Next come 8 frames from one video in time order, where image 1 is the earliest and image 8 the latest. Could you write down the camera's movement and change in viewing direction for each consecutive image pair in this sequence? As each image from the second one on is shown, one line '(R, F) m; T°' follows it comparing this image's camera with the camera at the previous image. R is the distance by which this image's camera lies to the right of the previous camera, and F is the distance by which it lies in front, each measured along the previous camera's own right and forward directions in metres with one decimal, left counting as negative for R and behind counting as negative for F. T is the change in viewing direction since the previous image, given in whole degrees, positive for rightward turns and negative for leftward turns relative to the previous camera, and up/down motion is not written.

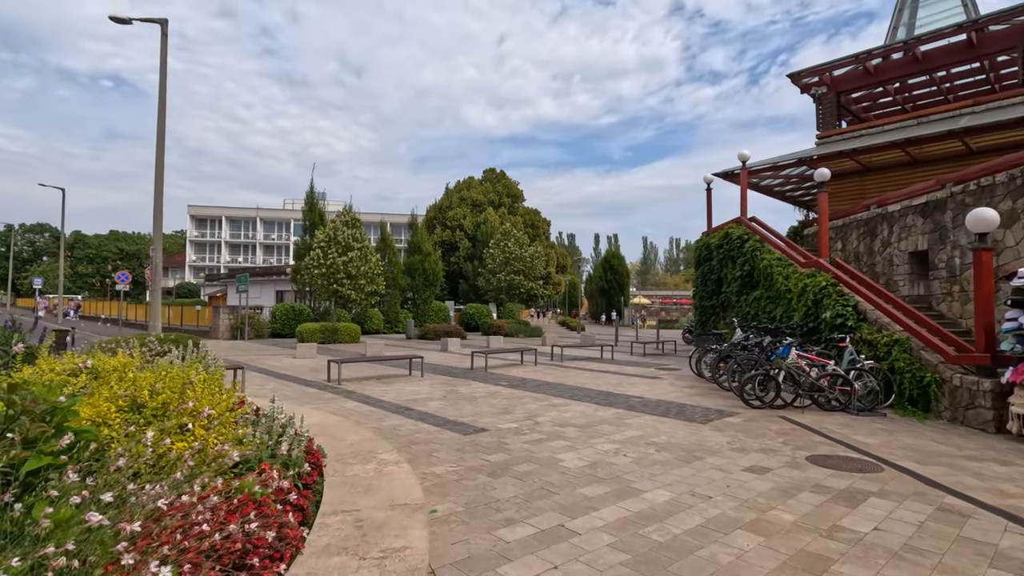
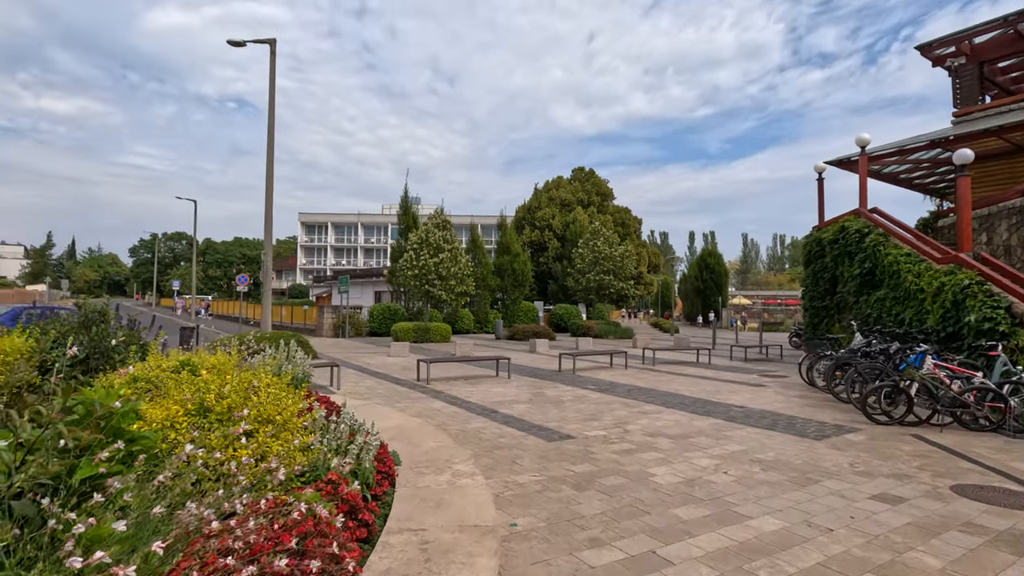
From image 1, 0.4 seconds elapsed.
(0.0, +0.3) m; -10°
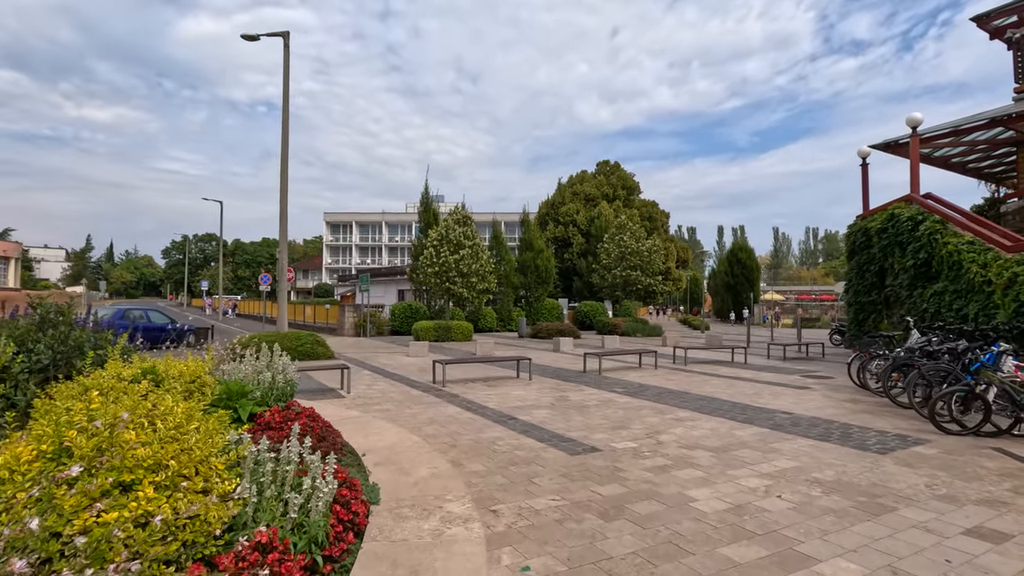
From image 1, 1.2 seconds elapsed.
(+0.1, +0.7) m; -3°
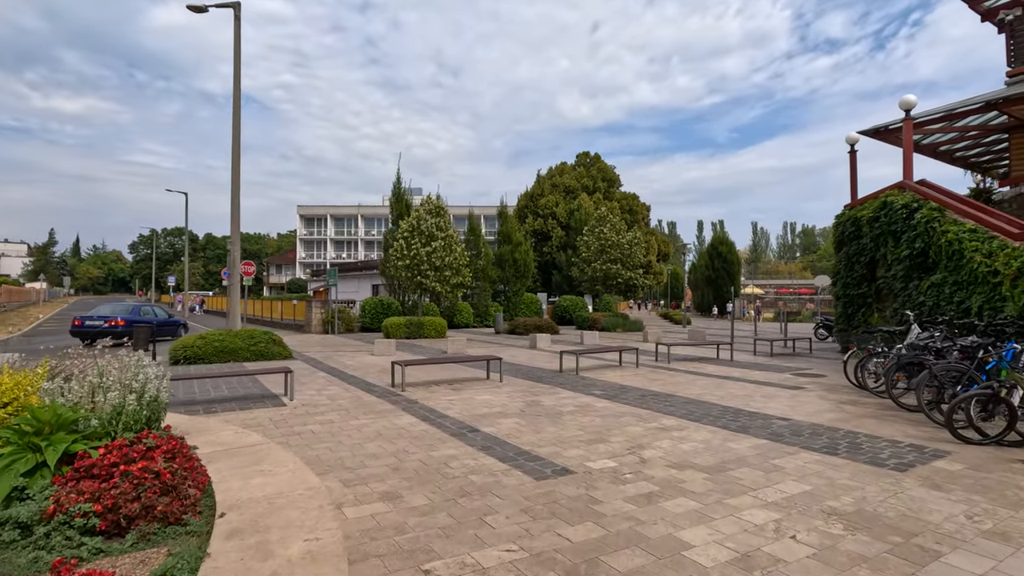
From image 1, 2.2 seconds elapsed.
(+0.3, +1.1) m; +2°
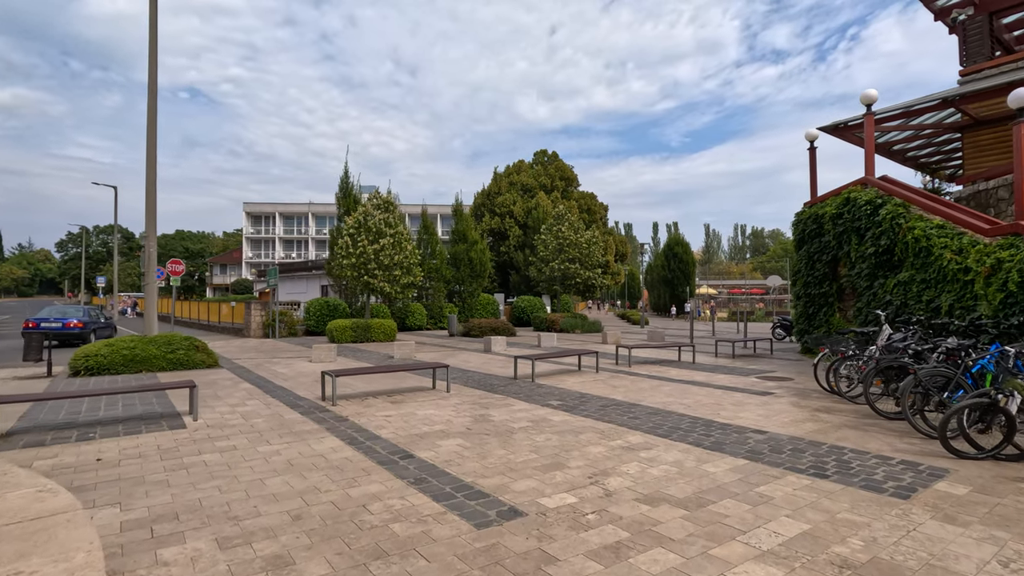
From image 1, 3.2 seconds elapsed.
(+0.2, +1.0) m; +4°
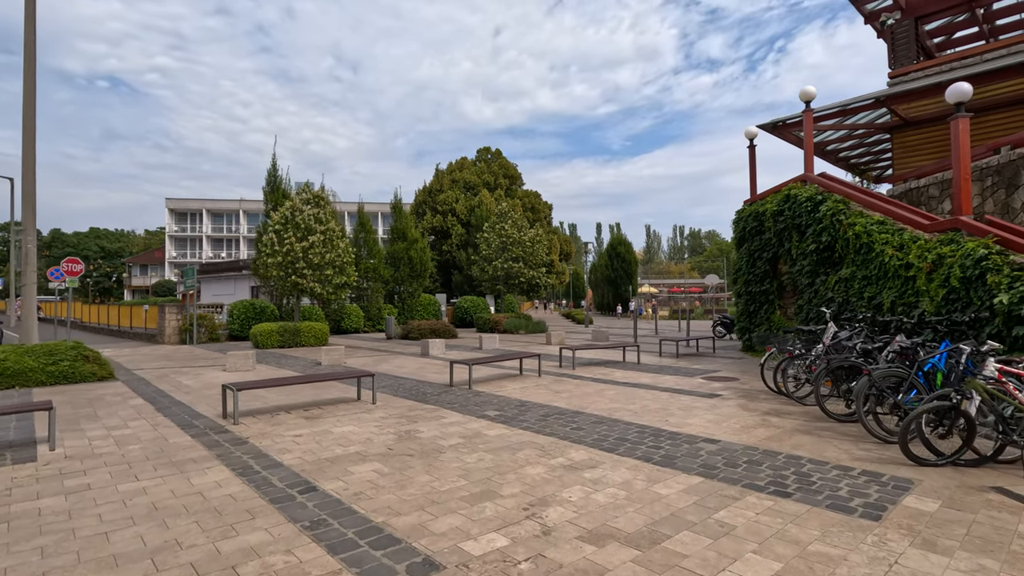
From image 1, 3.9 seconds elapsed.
(+0.2, +0.8) m; +6°
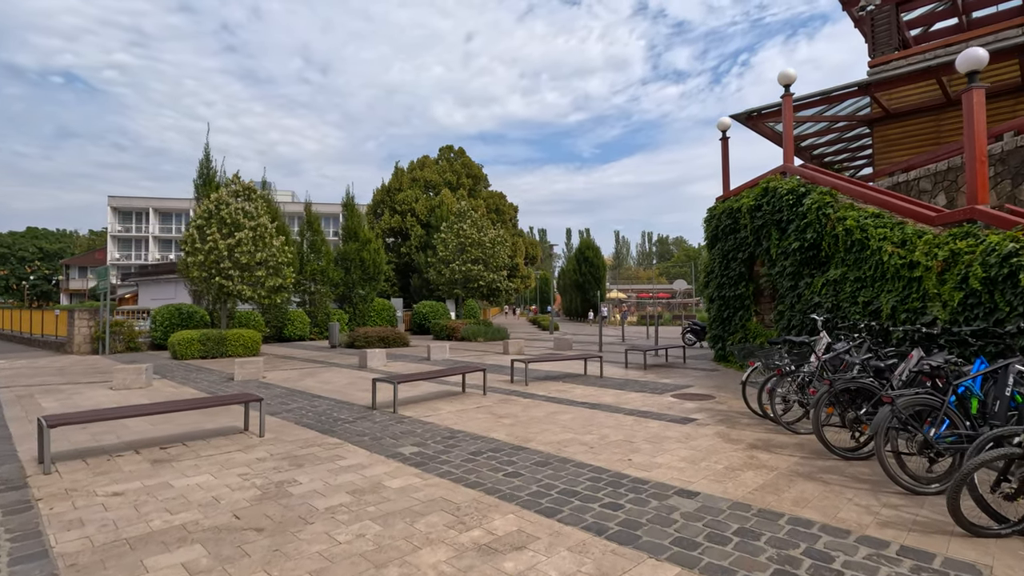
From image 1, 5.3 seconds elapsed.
(+0.5, +1.7) m; +3°
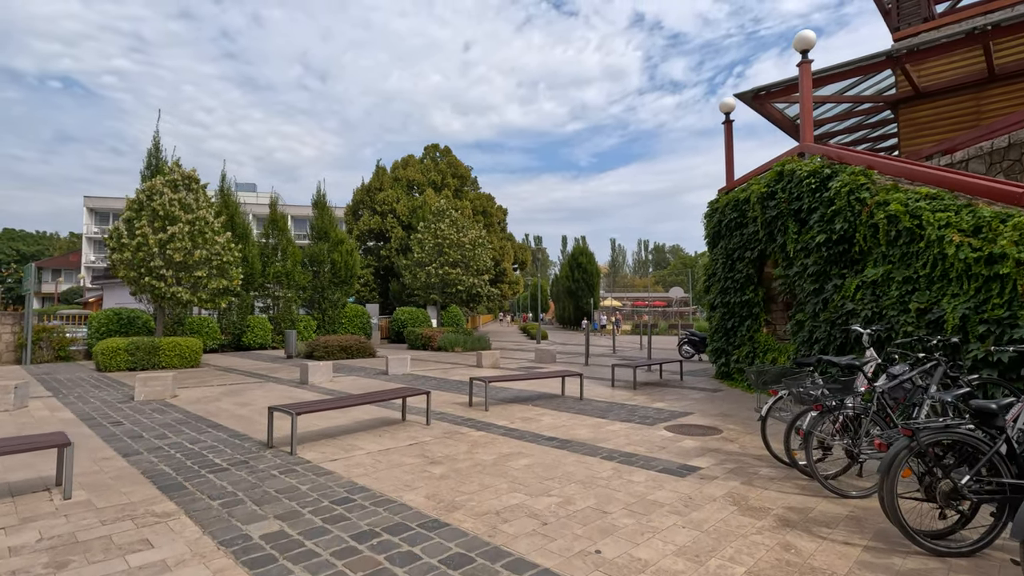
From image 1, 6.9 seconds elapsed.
(+0.6, +2.0) m; 0°
